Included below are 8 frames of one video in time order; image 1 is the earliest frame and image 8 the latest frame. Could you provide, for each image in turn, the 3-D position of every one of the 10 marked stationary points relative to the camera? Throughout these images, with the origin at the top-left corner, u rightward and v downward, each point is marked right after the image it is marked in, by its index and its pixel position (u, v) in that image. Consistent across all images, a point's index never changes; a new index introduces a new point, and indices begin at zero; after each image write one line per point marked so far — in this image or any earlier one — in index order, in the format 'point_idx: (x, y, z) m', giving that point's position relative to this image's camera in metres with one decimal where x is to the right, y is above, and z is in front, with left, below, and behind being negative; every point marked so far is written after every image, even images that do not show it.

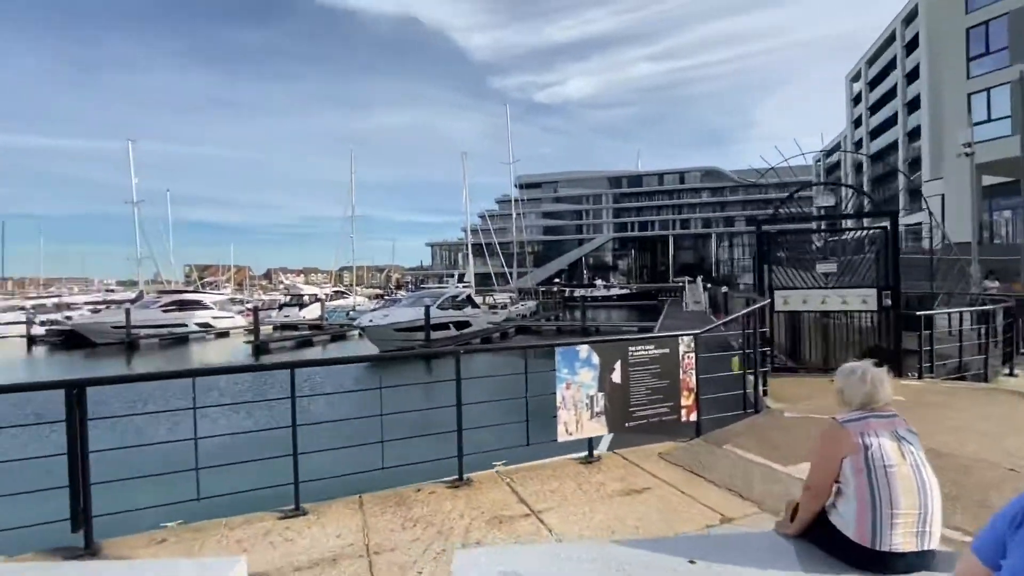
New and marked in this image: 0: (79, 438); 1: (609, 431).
0: (-3.3, -1.1, +3.6) m
1: (+1.1, -1.6, +5.4) m
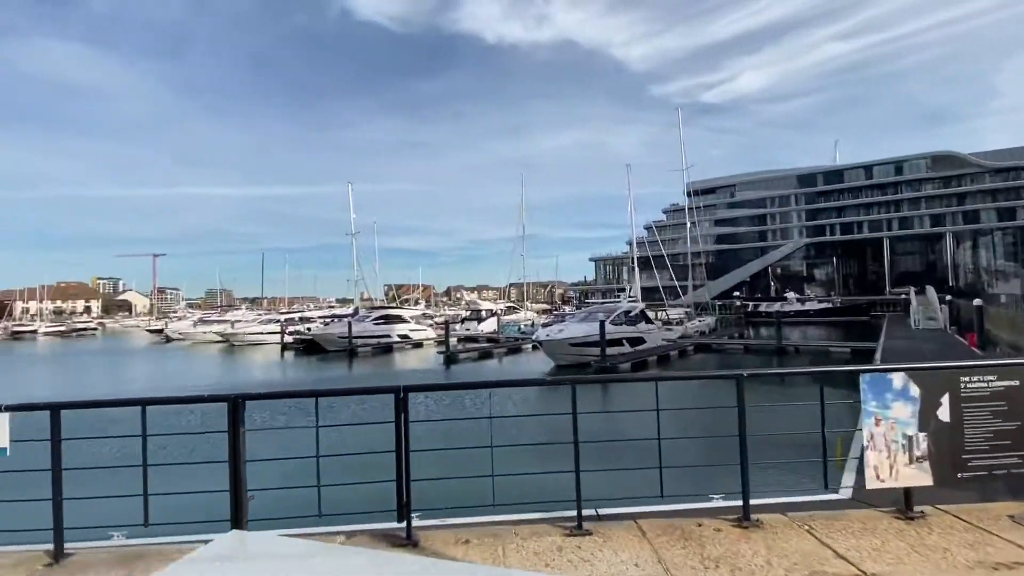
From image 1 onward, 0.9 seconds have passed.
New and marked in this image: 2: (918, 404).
0: (-0.9, -1.3, +4.1) m
1: (+3.8, -1.7, +4.3) m
2: (+3.6, -1.0, +4.3) m
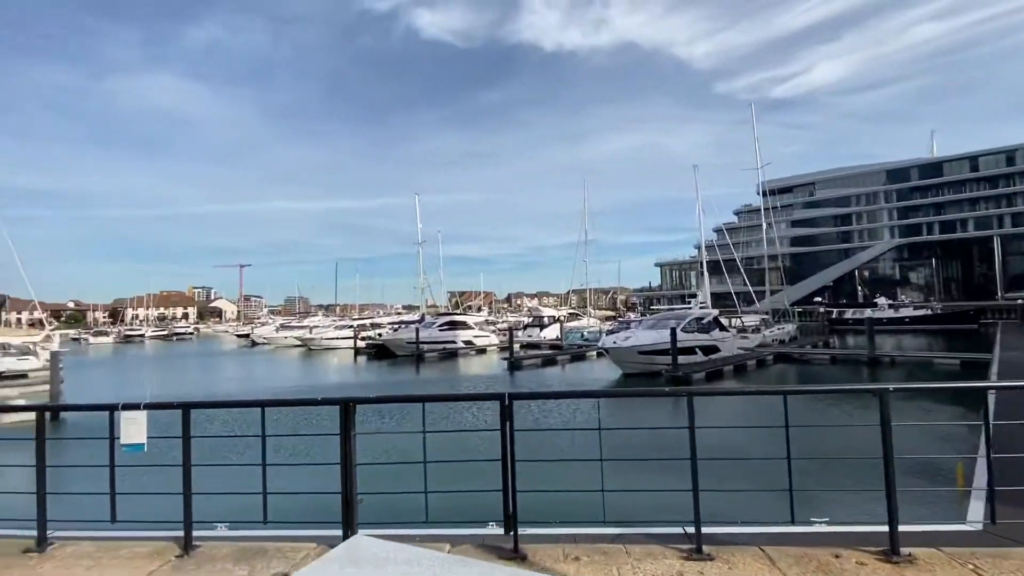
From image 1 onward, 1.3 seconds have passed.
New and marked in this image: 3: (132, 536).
0: (0.0, -1.3, +4.0) m
1: (+4.7, -1.8, +3.6) m
2: (+4.5, -1.0, +3.6) m
3: (-3.6, -2.3, +4.6) m
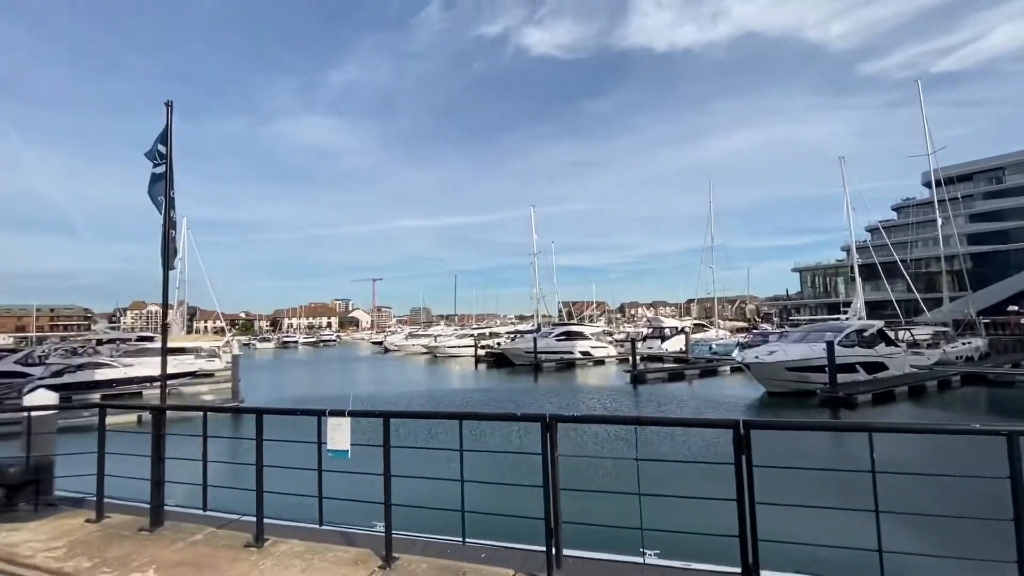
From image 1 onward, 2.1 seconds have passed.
0: (+1.6, -1.3, +3.3) m
1: (+6.1, -1.7, +1.8) m
2: (+5.9, -1.0, +1.9) m
3: (-1.8, -2.4, +4.7) m
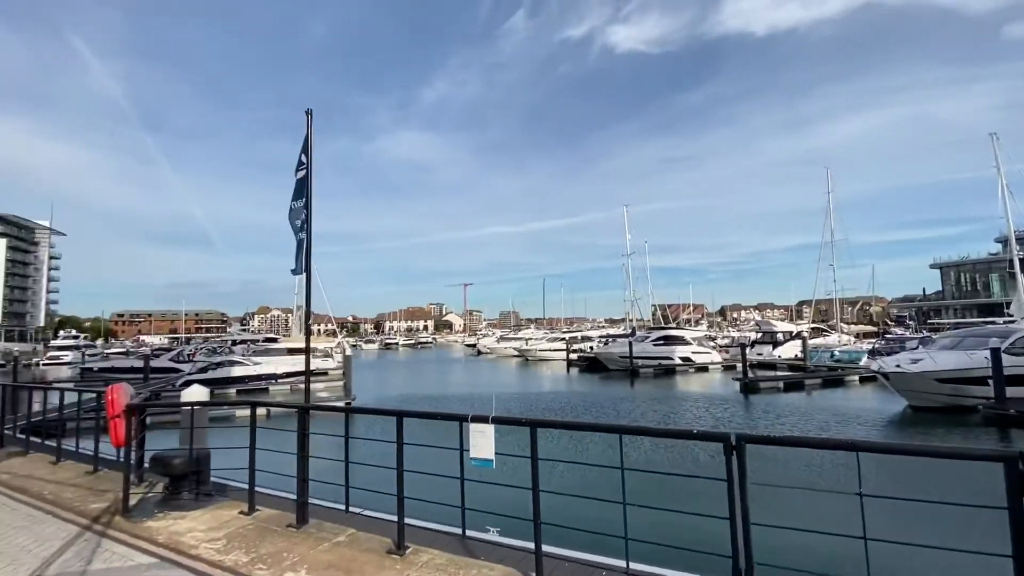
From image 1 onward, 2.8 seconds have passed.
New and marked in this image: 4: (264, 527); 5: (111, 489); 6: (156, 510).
0: (+2.7, -1.3, +2.5) m
1: (+6.8, -1.6, +0.2) m
2: (+6.7, -0.9, +0.3) m
3: (-0.4, -2.4, +4.4) m
4: (-2.6, -2.5, +5.0) m
5: (-5.3, -2.7, +6.3) m
6: (-4.1, -2.6, +5.5) m
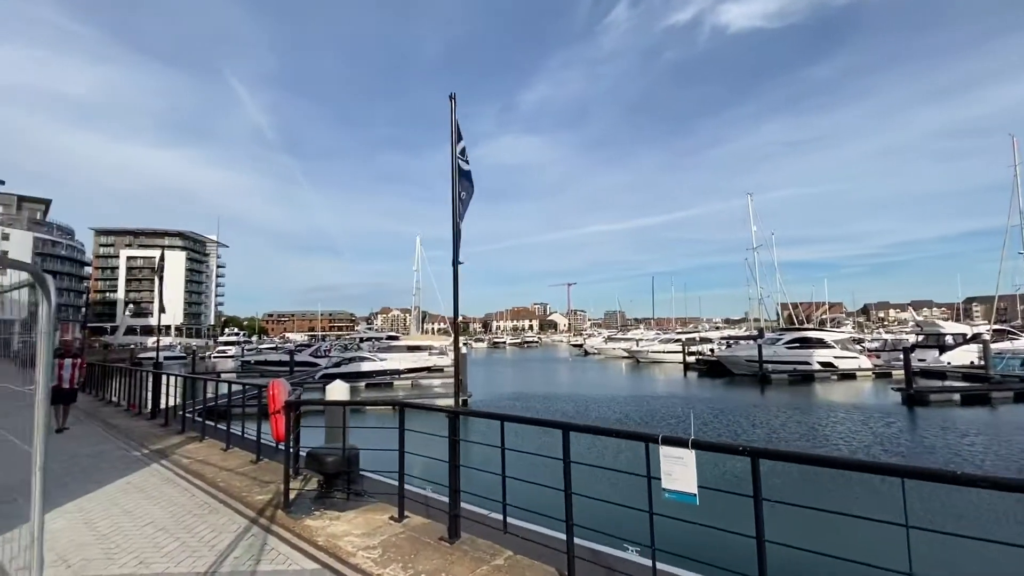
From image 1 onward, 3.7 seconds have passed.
0: (+3.6, -1.2, +1.1) m
1: (+7.2, -1.4, -2.0) m
2: (+7.0, -0.7, -1.9) m
3: (+1.1, -2.3, +3.6) m
4: (-0.9, -2.4, +4.7) m
5: (-3.3, -2.7, +6.6) m
6: (-2.3, -2.6, +5.6) m
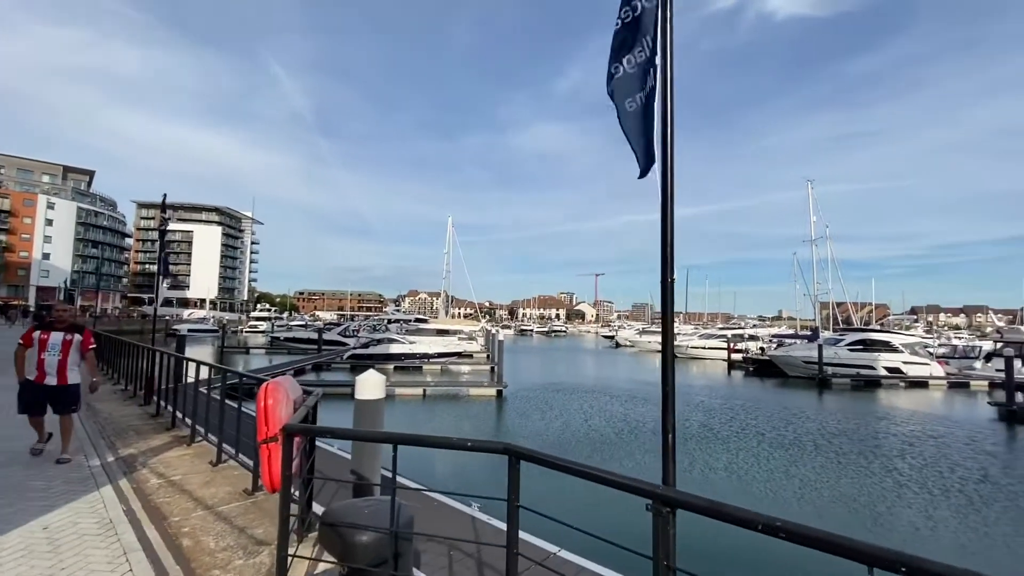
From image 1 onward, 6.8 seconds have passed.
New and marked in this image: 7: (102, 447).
0: (+4.6, -1.1, -1.9) m
1: (+8.0, -1.5, -5.2) m
2: (+7.9, -0.8, -5.1) m
3: (+2.2, -2.1, +0.8) m
4: (+0.2, -2.0, +1.9) m
5: (-2.0, -2.1, +4.0) m
6: (-1.1, -2.1, +2.9) m
7: (-5.9, -2.3, +6.9) m
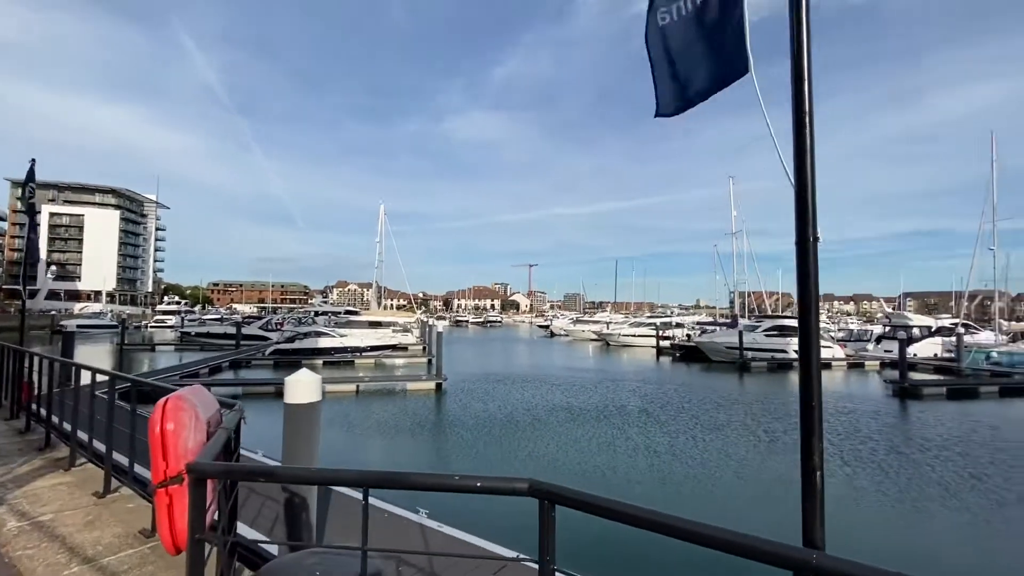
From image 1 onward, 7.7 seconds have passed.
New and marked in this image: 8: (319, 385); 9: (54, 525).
0: (+5.3, -1.0, -2.0) m
1: (+9.1, -1.5, -4.8) m
2: (+9.0, -0.8, -4.7) m
3: (+2.5, -2.0, +0.4) m
4: (+0.4, -1.9, +1.3) m
5: (-2.1, -2.0, +3.0) m
6: (-1.1, -2.0, +2.0) m
7: (-6.4, -2.1, +5.4) m
8: (-2.1, -1.1, +5.4) m
9: (-4.1, -2.1, +4.2) m
